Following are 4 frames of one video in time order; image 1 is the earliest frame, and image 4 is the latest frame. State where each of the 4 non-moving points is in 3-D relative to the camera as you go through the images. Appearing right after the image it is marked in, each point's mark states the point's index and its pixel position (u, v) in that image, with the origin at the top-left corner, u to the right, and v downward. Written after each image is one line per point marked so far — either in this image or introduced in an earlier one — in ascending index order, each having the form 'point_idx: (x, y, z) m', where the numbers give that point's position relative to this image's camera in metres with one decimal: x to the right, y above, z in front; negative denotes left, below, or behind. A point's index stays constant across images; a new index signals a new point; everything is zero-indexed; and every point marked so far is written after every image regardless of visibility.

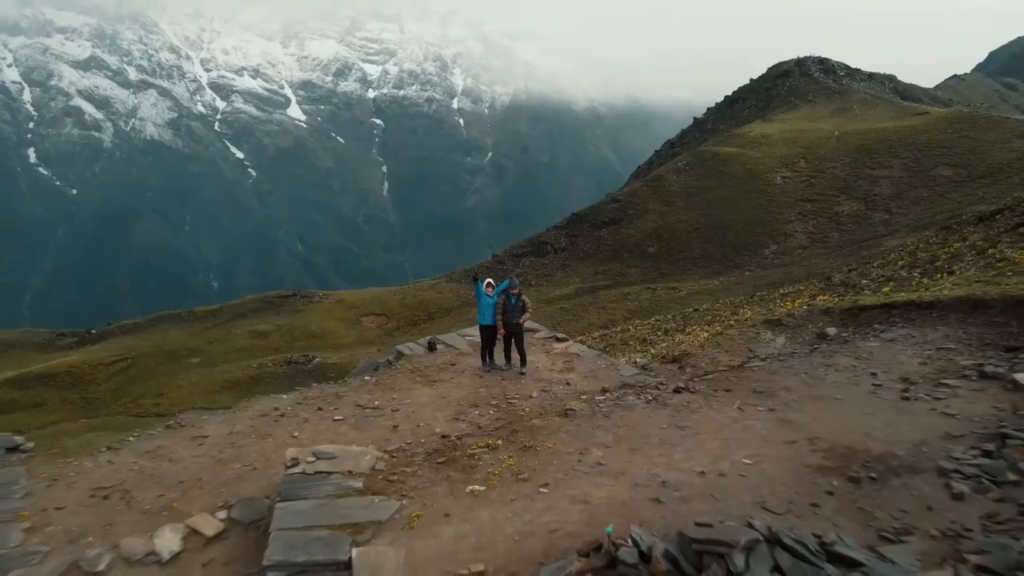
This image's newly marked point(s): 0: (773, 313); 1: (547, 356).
0: (+5.1, -0.5, +11.5) m
1: (+0.6, -1.3, +12.6) m
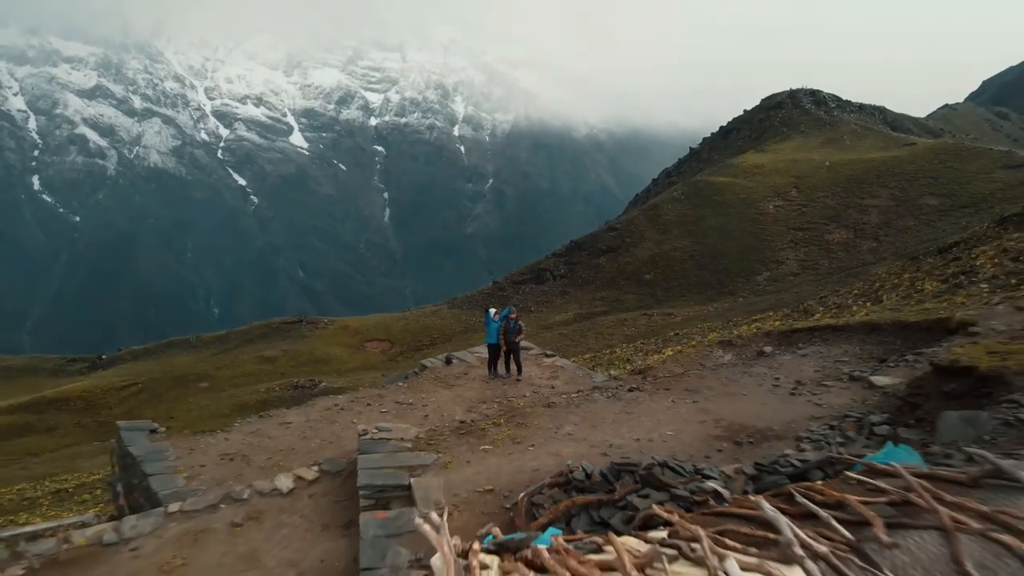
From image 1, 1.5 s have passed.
0: (+5.1, -1.1, +13.2) m
1: (+0.6, -1.9, +14.3) m
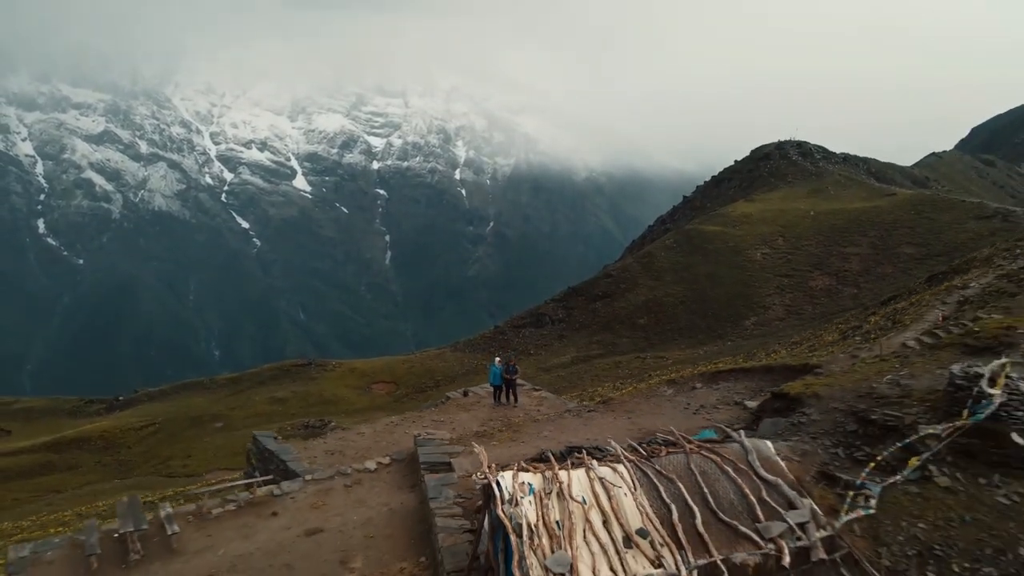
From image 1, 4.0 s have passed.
0: (+5.0, -2.5, +16.3) m
1: (+0.6, -3.5, +17.4) m
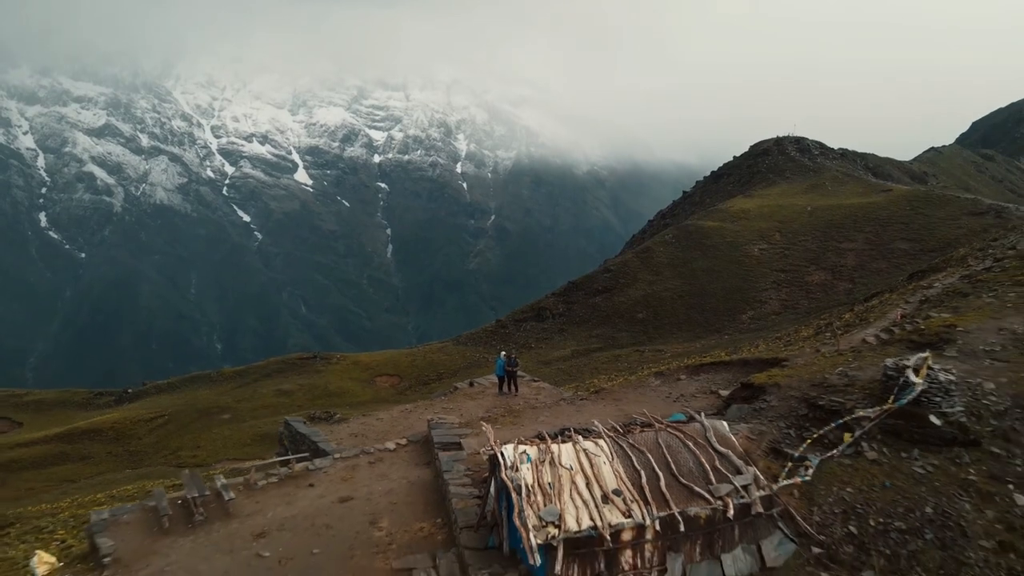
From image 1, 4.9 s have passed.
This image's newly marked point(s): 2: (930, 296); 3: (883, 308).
0: (+5.1, -2.5, +17.5) m
1: (+0.6, -3.4, +18.6) m
2: (+10.0, -0.2, +13.4) m
3: (+9.6, -0.5, +14.4) m
